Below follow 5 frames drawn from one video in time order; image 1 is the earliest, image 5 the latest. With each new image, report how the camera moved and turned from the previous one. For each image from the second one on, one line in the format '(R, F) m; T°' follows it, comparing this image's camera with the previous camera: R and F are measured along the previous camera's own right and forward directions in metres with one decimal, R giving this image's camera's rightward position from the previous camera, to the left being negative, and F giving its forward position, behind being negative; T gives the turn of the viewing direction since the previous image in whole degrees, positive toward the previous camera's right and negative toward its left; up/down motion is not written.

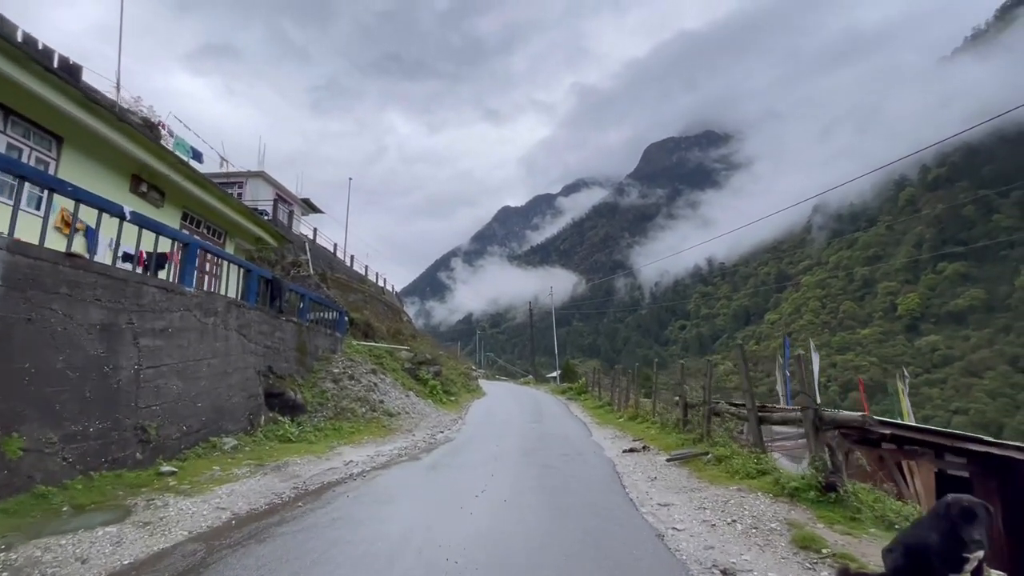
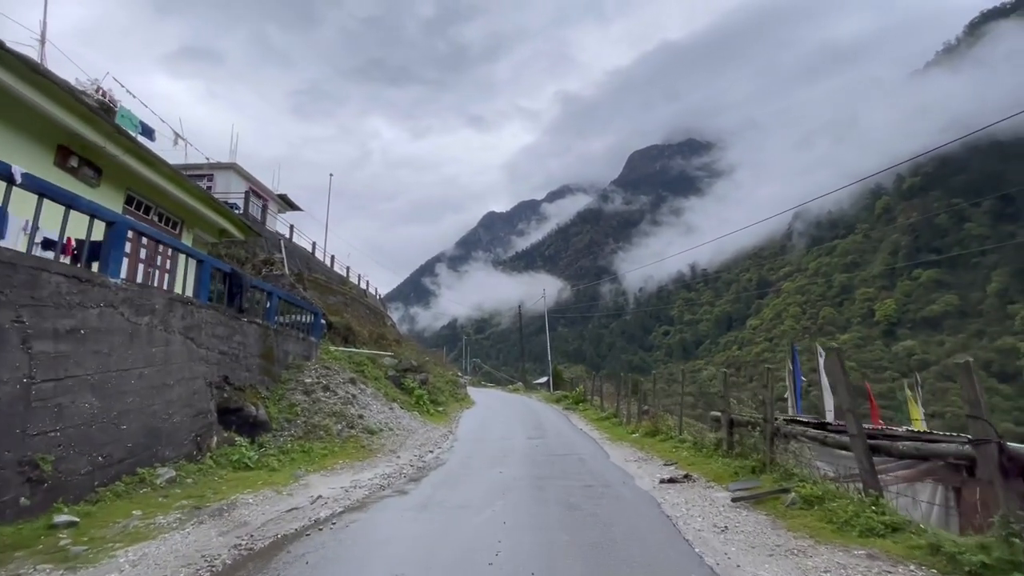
(-0.4, +2.3) m; +1°
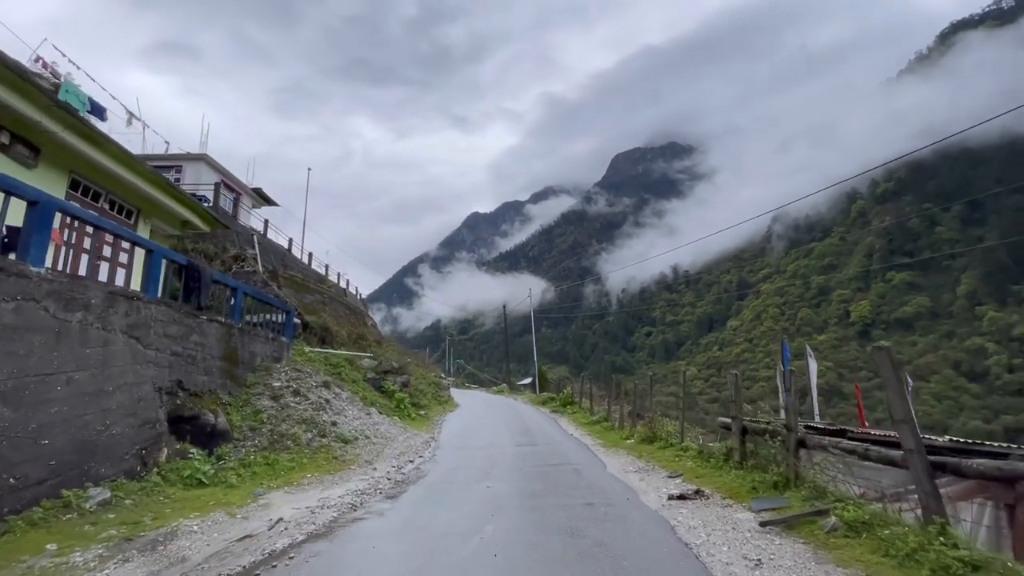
(-0.1, +1.2) m; +1°
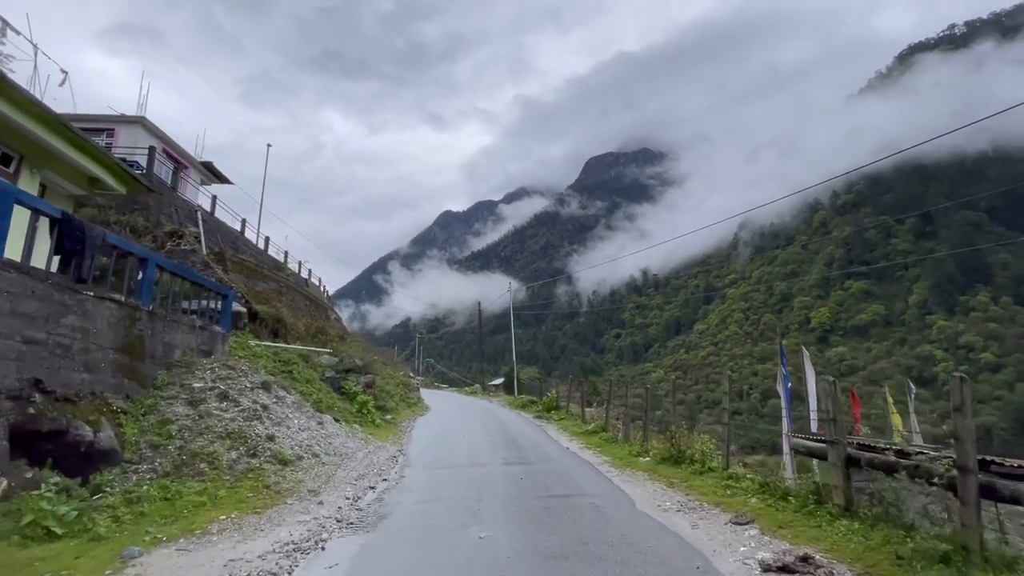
(-0.4, +3.0) m; +3°
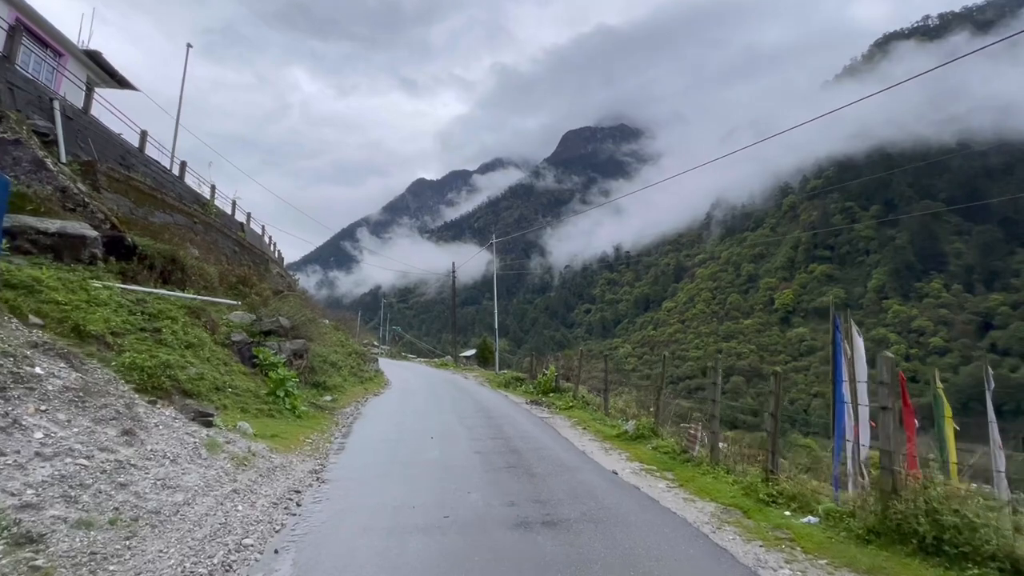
(-0.5, +6.7) m; +3°
